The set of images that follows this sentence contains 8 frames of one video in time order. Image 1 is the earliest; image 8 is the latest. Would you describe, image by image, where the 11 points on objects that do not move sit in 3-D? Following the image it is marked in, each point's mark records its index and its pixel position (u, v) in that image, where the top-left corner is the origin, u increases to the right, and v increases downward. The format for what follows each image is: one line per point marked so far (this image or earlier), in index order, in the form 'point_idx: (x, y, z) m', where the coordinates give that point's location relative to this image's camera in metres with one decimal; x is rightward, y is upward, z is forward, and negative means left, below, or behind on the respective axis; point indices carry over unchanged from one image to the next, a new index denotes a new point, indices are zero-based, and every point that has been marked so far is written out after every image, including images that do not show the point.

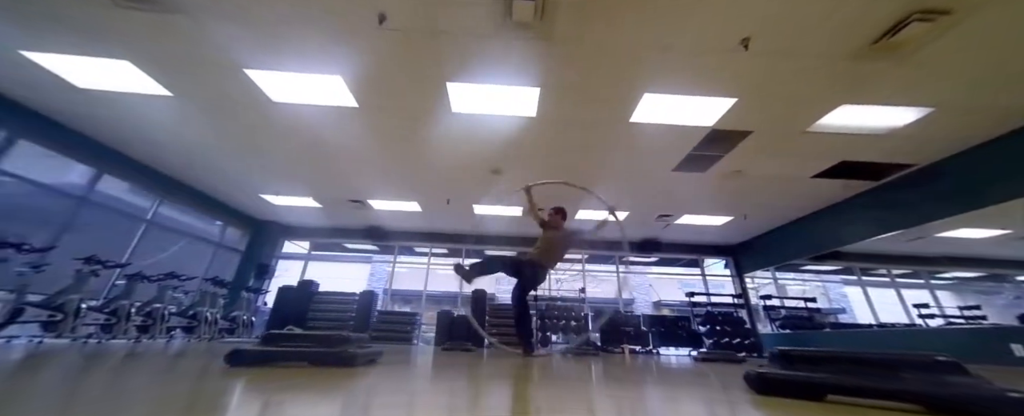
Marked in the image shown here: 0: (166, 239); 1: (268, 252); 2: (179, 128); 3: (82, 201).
0: (-6.0, -0.5, +5.4) m
1: (-5.5, -0.9, +7.1) m
2: (-4.3, +1.0, +4.0) m
3: (-5.9, +0.1, +4.4) m
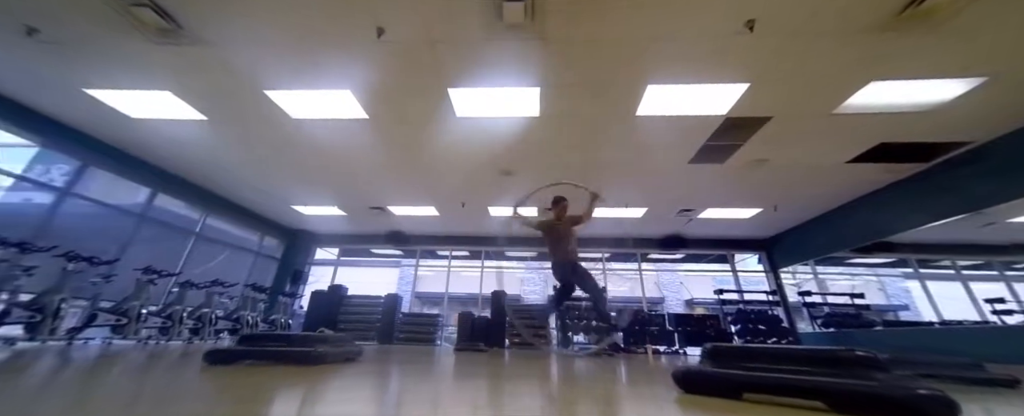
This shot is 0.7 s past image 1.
0: (-5.7, -0.8, +6.0) m
1: (-5.1, -1.2, +7.6) m
2: (-4.2, +0.8, +4.4) m
3: (-5.7, -0.1, +4.9) m
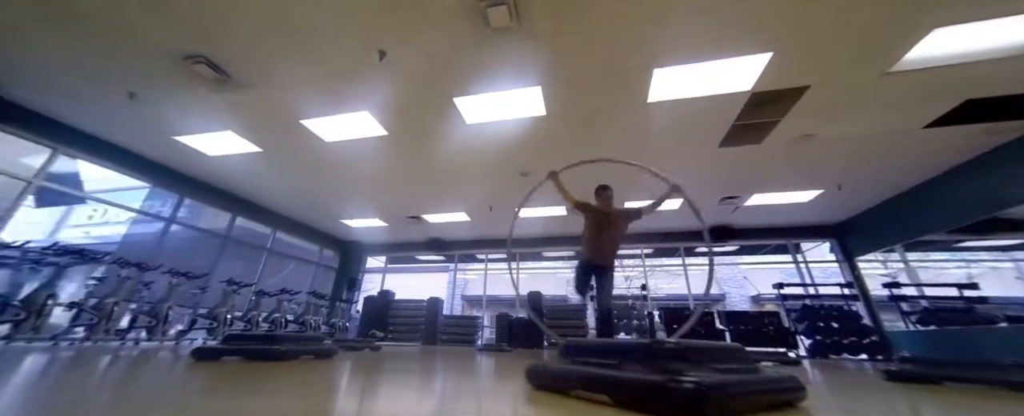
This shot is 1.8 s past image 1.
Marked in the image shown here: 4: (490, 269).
0: (-5.0, -1.2, +6.9) m
1: (-4.1, -1.5, +8.4) m
2: (-3.9, +0.5, +5.1) m
3: (-5.3, -0.5, +5.9) m
4: (-0.5, -1.4, +7.7) m
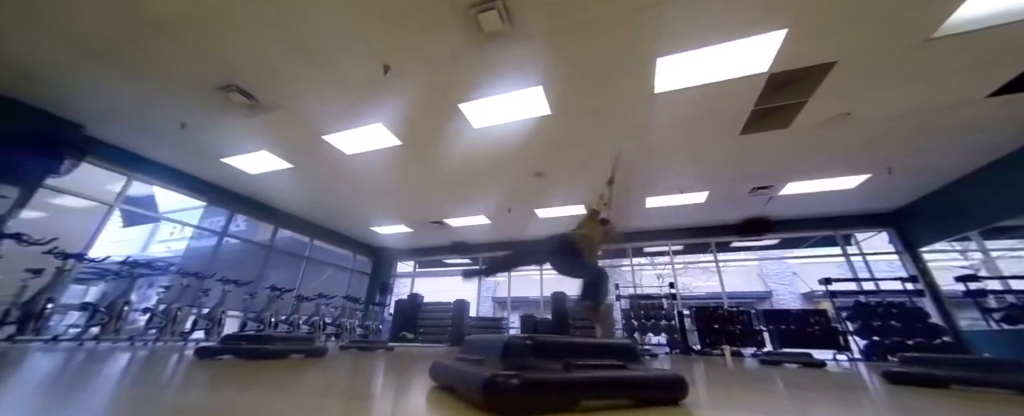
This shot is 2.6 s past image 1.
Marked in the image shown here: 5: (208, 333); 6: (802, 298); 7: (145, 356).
0: (-4.5, -1.4, +7.4) m
1: (-3.4, -1.7, +8.8) m
2: (-3.6, +0.3, +5.5) m
3: (-4.9, -0.8, +6.4) m
4: (+0.1, -1.5, +7.7) m
5: (-4.7, -1.9, +5.0) m
6: (+5.8, -1.8, +6.3) m
7: (-4.3, -1.7, +3.8) m
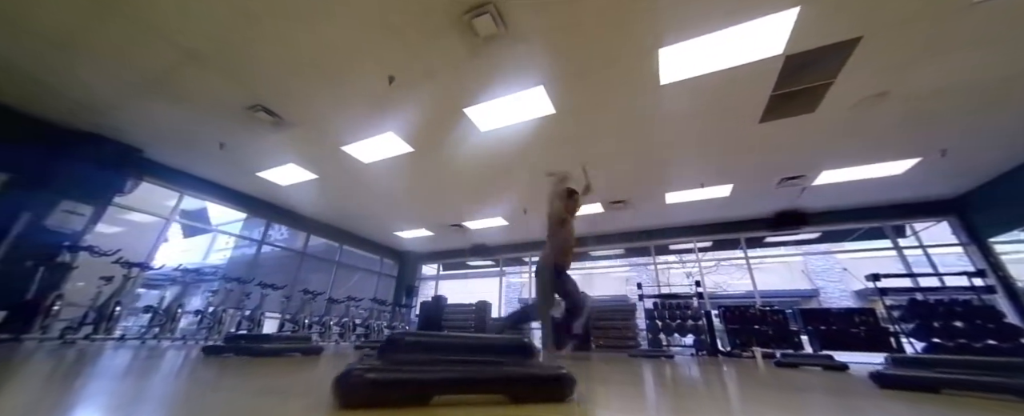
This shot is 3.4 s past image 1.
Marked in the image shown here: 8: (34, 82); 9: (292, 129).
0: (-4.0, -1.6, +7.8) m
1: (-2.8, -1.9, +9.1) m
2: (-3.4, +0.2, +5.9) m
3: (-4.5, -1.0, +6.9) m
4: (+0.6, -1.5, +7.7) m
5: (-4.4, -2.1, +5.4) m
6: (+6.1, -1.6, +5.8) m
7: (-4.1, -1.9, +4.2) m
8: (-5.2, +1.4, +3.5) m
9: (-2.8, +1.0, +4.1) m
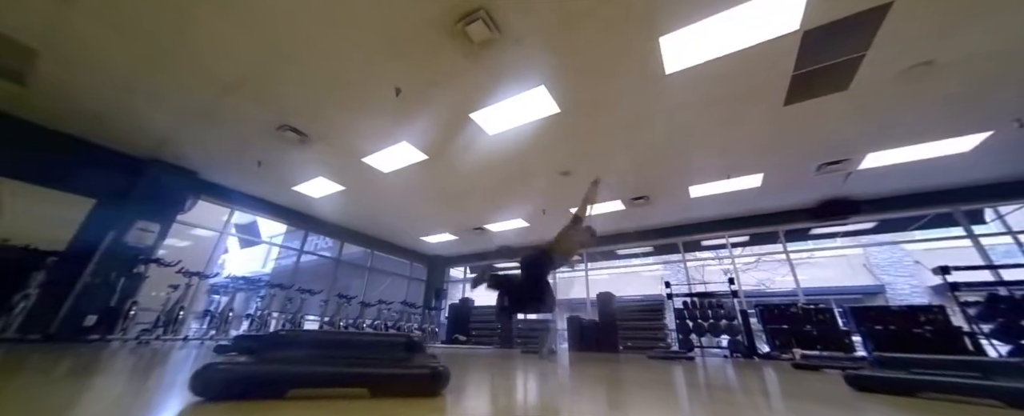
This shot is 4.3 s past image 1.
0: (-3.3, -1.8, +8.2) m
1: (-2.0, -2.0, +9.4) m
2: (-3.0, 0.0, +6.2) m
3: (-3.9, -1.2, +7.4) m
4: (+1.2, -1.5, +7.6) m
5: (-4.0, -2.3, +5.9) m
6: (+6.5, -1.3, +5.1) m
7: (-3.8, -2.1, +4.6) m
8: (-5.1, +1.1, +4.1) m
9: (-2.7, +0.9, +4.4) m
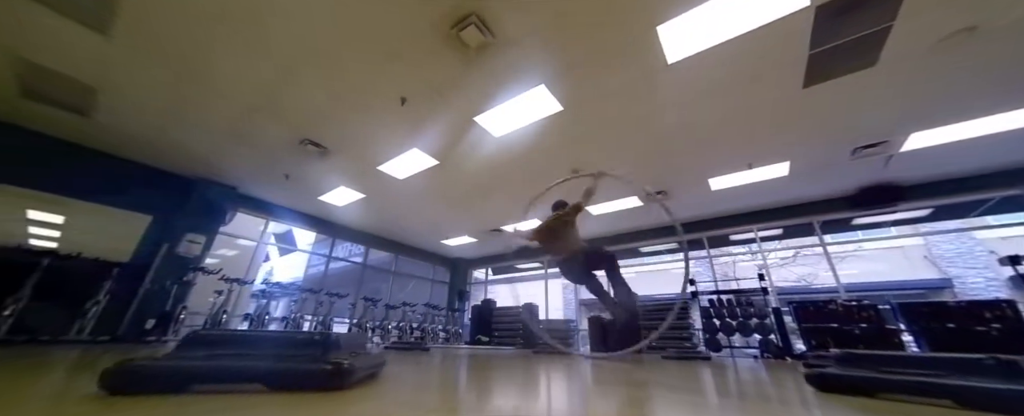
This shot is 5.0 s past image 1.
0: (-2.7, -1.9, +8.5) m
1: (-1.3, -2.1, +9.5) m
2: (-2.7, -0.1, +6.5) m
3: (-3.5, -1.4, +7.7) m
4: (+1.7, -1.5, +7.5) m
5: (-3.6, -2.5, +6.2) m
6: (+6.7, -1.1, +4.5) m
7: (-3.6, -2.2, +4.9) m
8: (-5.0, +0.9, +4.6) m
9: (-2.5, +0.7, +4.7) m
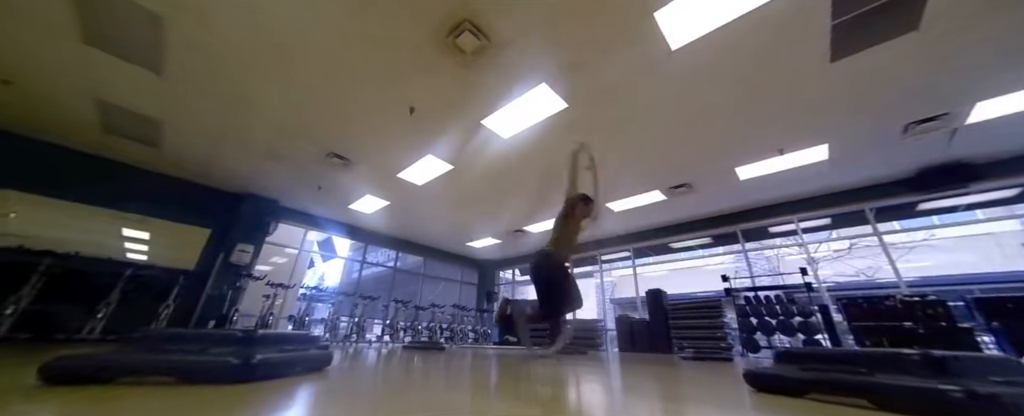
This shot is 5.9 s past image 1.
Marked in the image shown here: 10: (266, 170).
0: (-2.0, -2.0, +8.8) m
1: (-0.4, -2.2, +9.6) m
2: (-2.2, -0.2, +6.8) m
3: (-2.8, -1.5, +8.0) m
4: (+2.3, -1.4, +7.3) m
5: (-3.1, -2.6, +6.6) m
6: (+6.9, -0.8, +3.8) m
7: (-3.2, -2.4, +5.3) m
8: (-4.8, +0.7, +5.1) m
9: (-2.3, +0.6, +4.9) m
10: (-3.9, +0.6, +5.2) m
